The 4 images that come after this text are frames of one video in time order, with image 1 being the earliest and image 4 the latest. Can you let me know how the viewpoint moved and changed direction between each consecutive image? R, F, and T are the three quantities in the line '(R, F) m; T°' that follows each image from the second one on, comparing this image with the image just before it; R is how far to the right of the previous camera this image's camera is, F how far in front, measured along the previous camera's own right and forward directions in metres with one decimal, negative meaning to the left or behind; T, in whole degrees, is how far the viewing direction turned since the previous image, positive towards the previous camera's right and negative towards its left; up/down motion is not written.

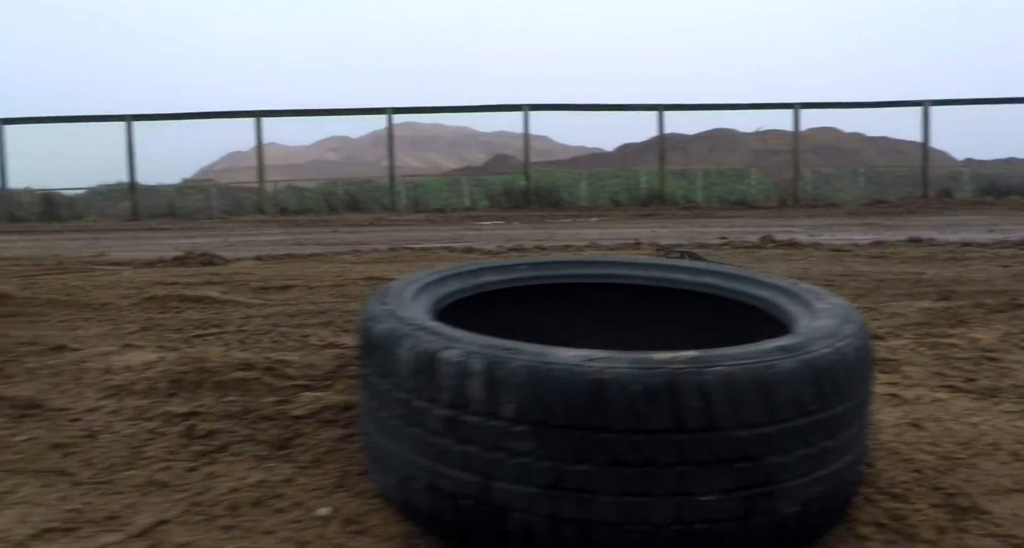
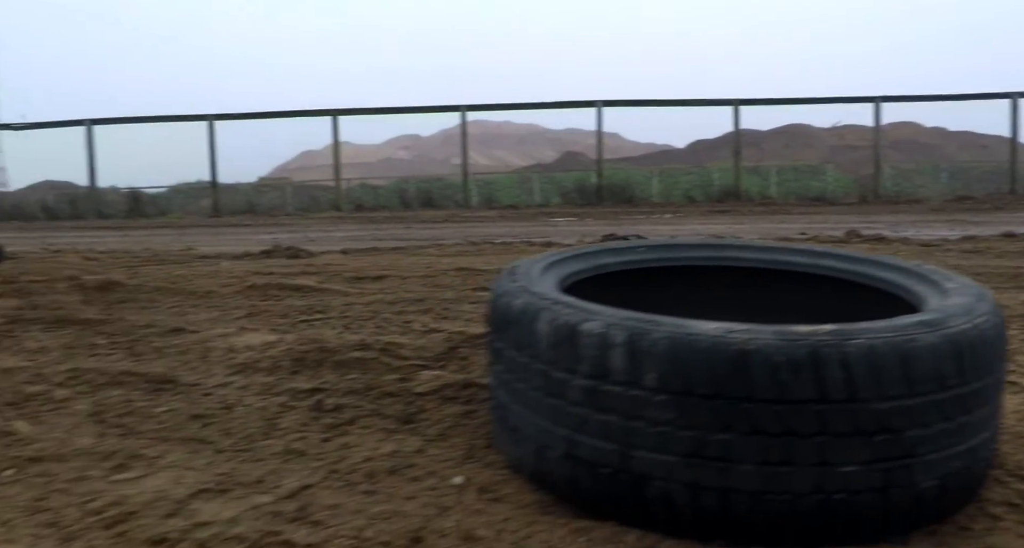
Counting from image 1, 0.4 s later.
(-0.3, -0.1) m; -4°
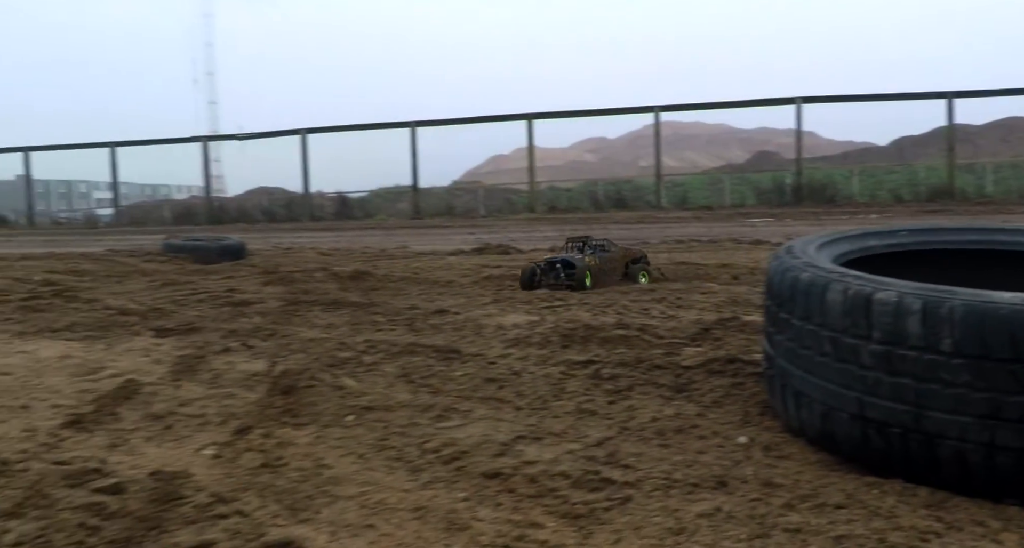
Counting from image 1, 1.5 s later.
(-0.6, -0.6) m; -12°
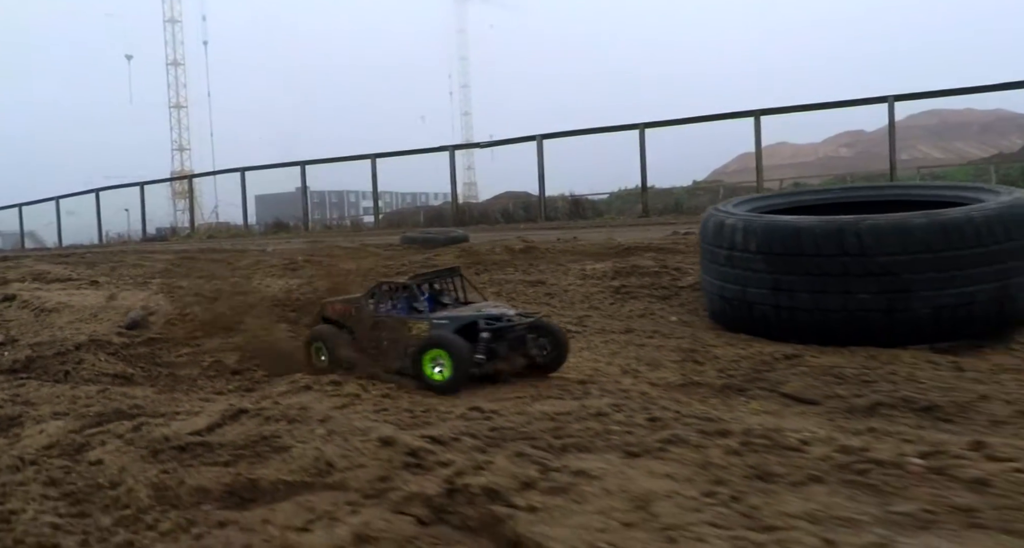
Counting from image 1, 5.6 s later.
(+1.7, -2.1) m; -18°
